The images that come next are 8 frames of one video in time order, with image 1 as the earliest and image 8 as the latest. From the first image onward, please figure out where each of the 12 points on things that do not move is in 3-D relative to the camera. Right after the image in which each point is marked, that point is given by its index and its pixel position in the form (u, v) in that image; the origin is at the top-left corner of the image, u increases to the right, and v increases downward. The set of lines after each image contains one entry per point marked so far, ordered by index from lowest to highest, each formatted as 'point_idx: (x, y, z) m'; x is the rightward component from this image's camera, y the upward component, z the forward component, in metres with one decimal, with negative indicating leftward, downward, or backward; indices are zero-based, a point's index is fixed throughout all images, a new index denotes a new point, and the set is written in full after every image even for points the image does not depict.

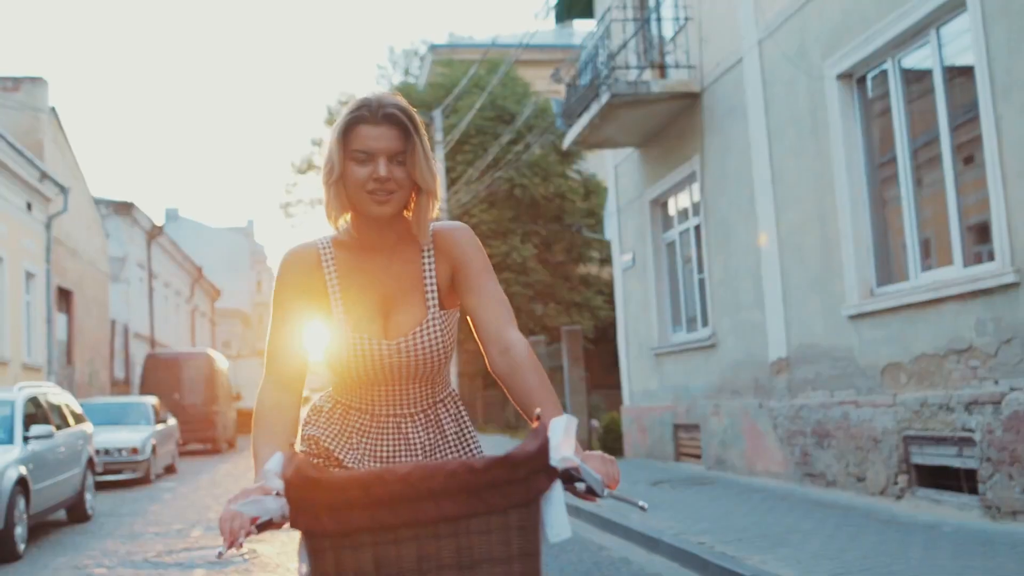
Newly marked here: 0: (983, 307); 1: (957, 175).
0: (+3.3, -0.1, +7.7) m
1: (+3.3, +0.8, +8.1) m
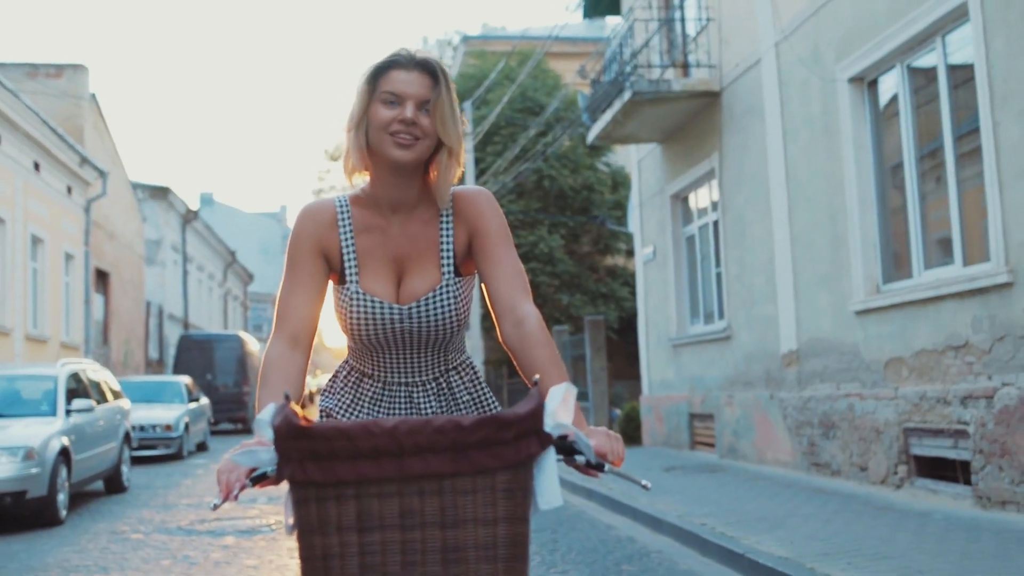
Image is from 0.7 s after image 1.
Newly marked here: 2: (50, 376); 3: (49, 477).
0: (+3.4, -0.1, +8.0) m
1: (+3.4, +0.8, +8.4) m
2: (-4.6, -0.9, +10.9) m
3: (-3.9, -1.6, +9.2) m
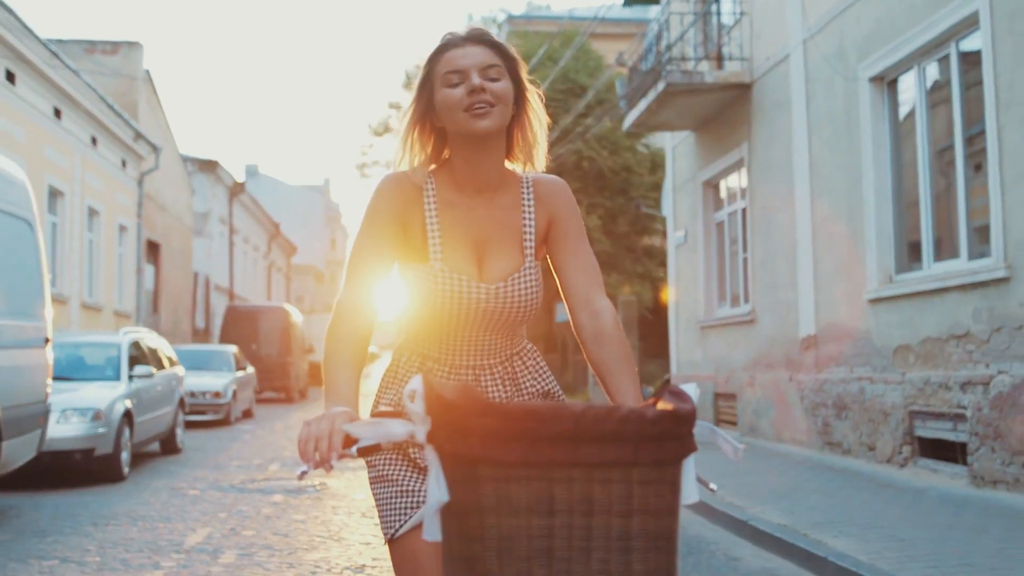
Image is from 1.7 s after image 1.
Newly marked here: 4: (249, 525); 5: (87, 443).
0: (+3.6, -0.1, +8.5) m
1: (+3.7, +0.9, +8.9) m
2: (-4.3, -0.6, +11.7) m
3: (-3.6, -1.3, +10.0) m
4: (-1.8, -1.6, +7.6) m
5: (-3.7, -1.4, +9.6) m
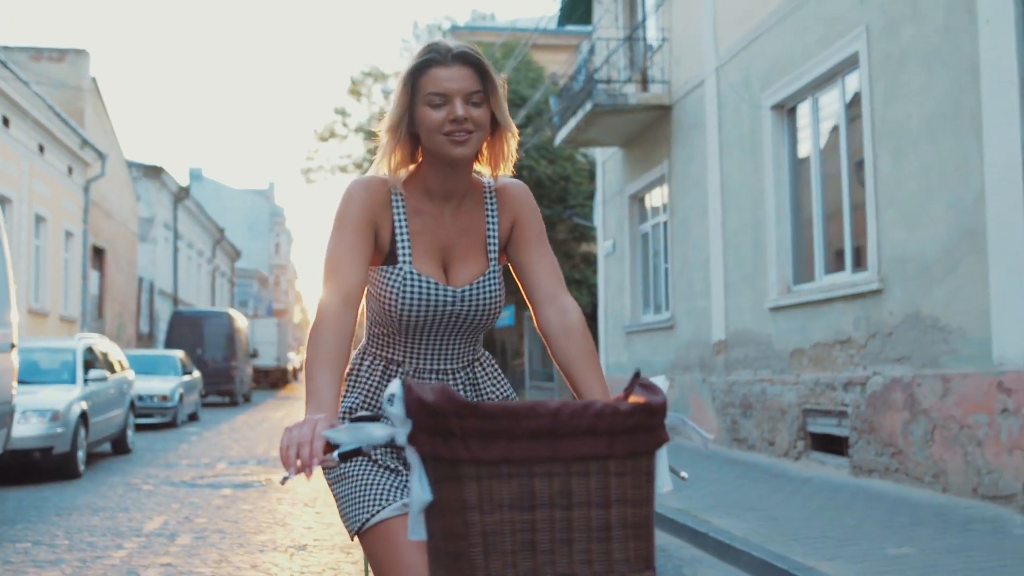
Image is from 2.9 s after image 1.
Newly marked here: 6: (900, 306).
0: (+3.0, -0.2, +9.6) m
1: (+3.1, +0.8, +9.9) m
2: (-5.0, -0.7, +12.4) m
3: (-4.3, -1.4, +10.7) m
4: (-2.4, -1.7, +8.4) m
5: (-4.4, -1.4, +10.3) m
6: (+3.1, -0.1, +8.8) m
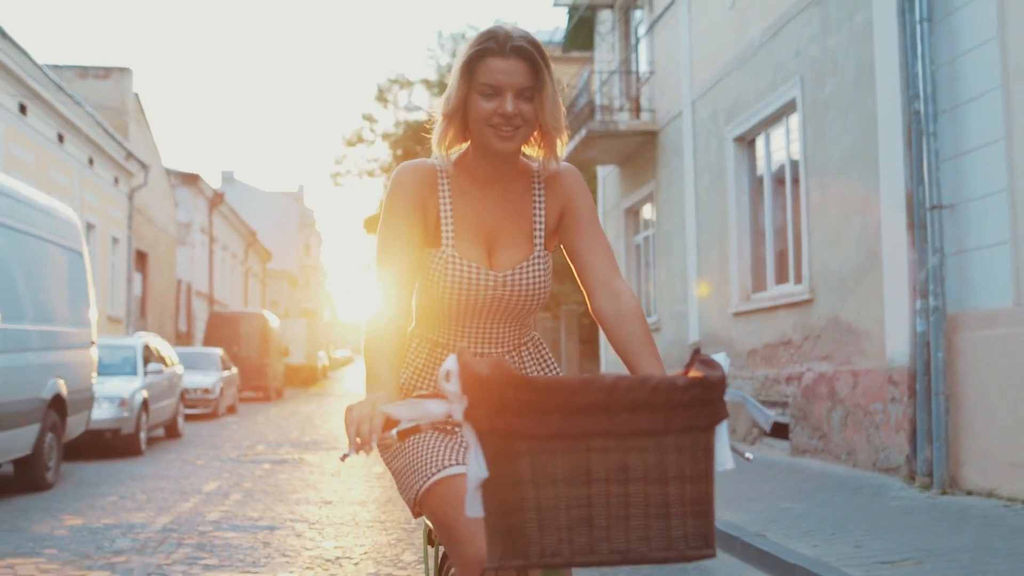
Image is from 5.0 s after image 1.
0: (+2.9, -0.3, +11.4) m
1: (+3.0, +0.7, +11.7) m
2: (-5.0, -0.7, +14.4) m
3: (-4.3, -1.5, +12.6) m
4: (-2.5, -1.8, +10.3) m
5: (-4.4, -1.5, +12.3) m
6: (+3.0, -0.2, +10.6) m
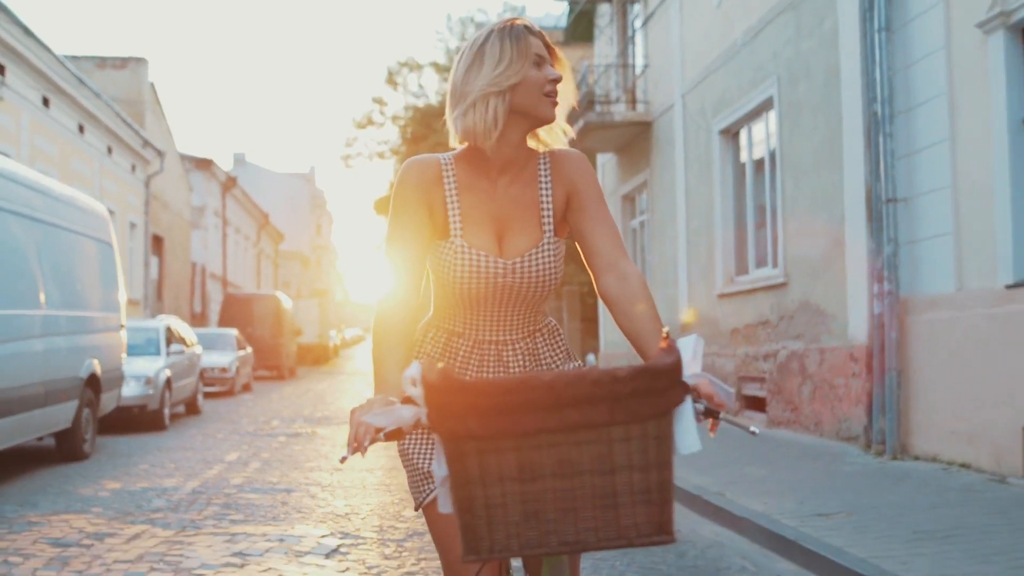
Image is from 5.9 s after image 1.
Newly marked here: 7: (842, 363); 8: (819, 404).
0: (+2.9, -0.1, +12.2) m
1: (+3.0, +0.9, +12.6) m
2: (-5.0, -0.6, +15.3) m
3: (-4.4, -1.3, +13.6) m
4: (-2.5, -1.7, +11.2) m
5: (-4.4, -1.4, +13.2) m
6: (+3.0, -0.1, +11.4) m
7: (+3.1, -0.7, +10.3) m
8: (+3.0, -1.1, +10.8) m
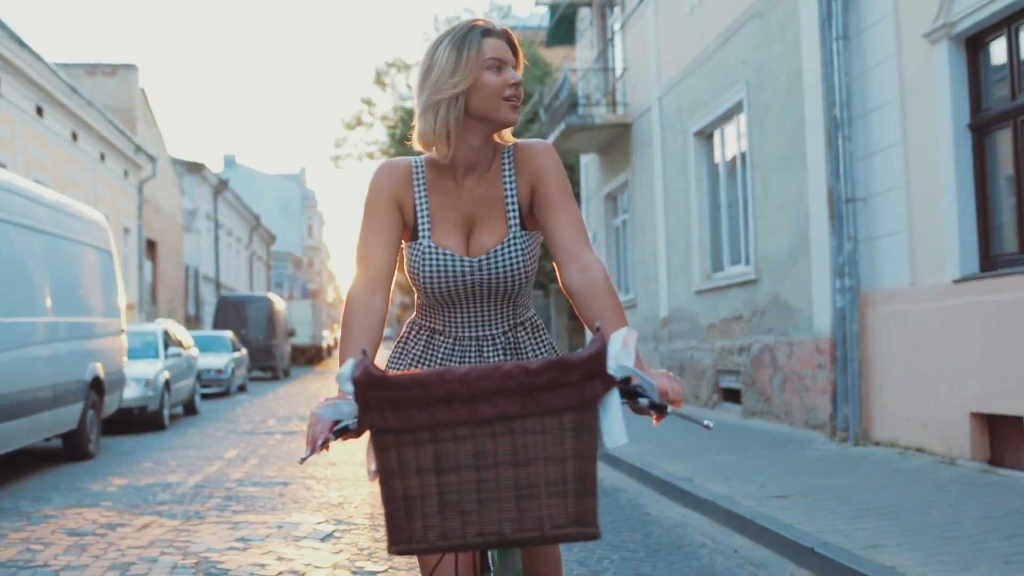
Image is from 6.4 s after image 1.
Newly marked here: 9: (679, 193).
0: (+2.7, 0.0, +12.8) m
1: (+2.8, +0.9, +13.1) m
2: (-5.2, -0.6, +15.8) m
3: (-4.5, -1.4, +14.1) m
4: (-2.7, -1.7, +11.8) m
5: (-4.6, -1.4, +13.7) m
6: (+2.8, 0.0, +12.0) m
7: (+2.9, -0.7, +10.9) m
8: (+2.9, -1.1, +11.4) m
9: (+2.3, +1.3, +15.2) m
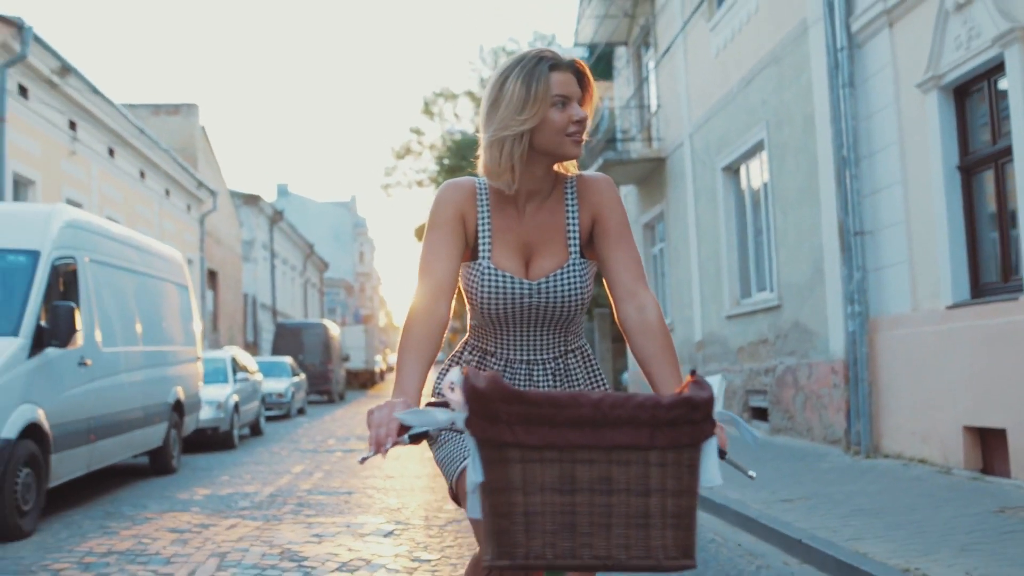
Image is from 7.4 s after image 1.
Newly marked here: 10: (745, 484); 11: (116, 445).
0: (+3.2, -0.4, +13.7) m
1: (+3.3, +0.6, +14.1) m
2: (-4.6, -1.1, +17.1) m
3: (-3.9, -1.8, +15.3) m
4: (-2.2, -2.1, +12.9) m
5: (-4.0, -1.8, +15.0) m
6: (+3.3, -0.3, +12.9) m
7: (+3.4, -0.9, +11.8) m
8: (+3.3, -1.4, +12.3) m
9: (+2.9, +0.9, +16.2) m
10: (+2.0, -1.7, +9.5) m
11: (-3.8, -1.5, +10.4) m
